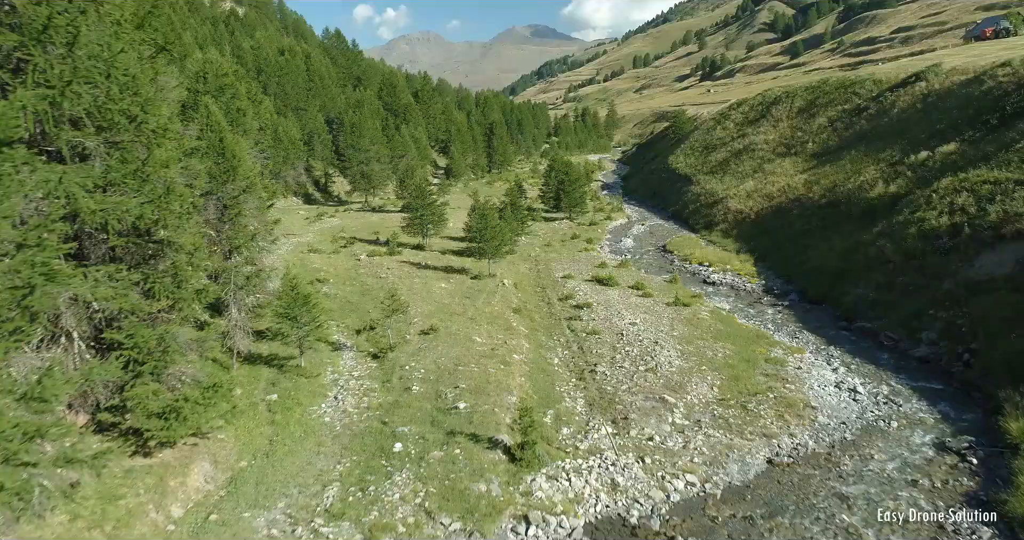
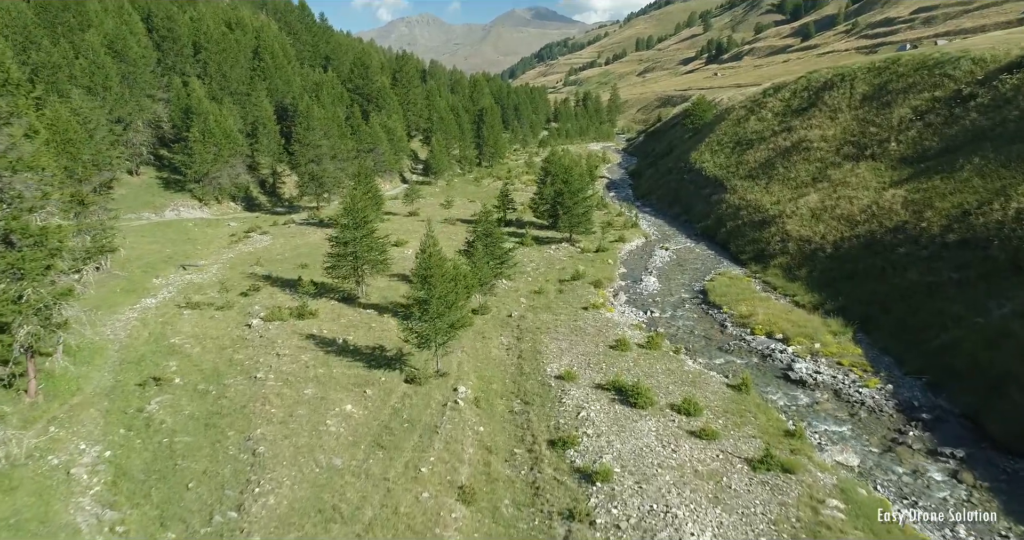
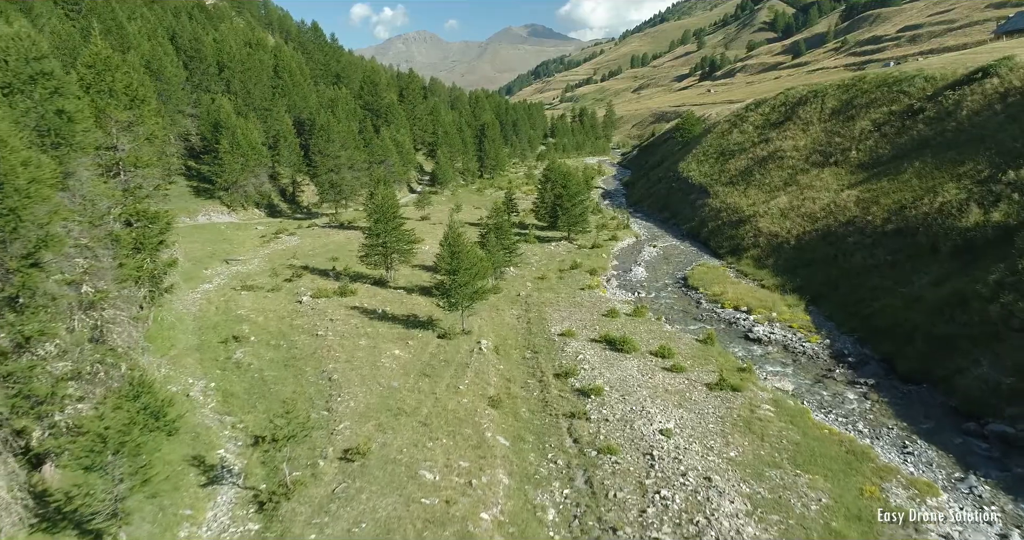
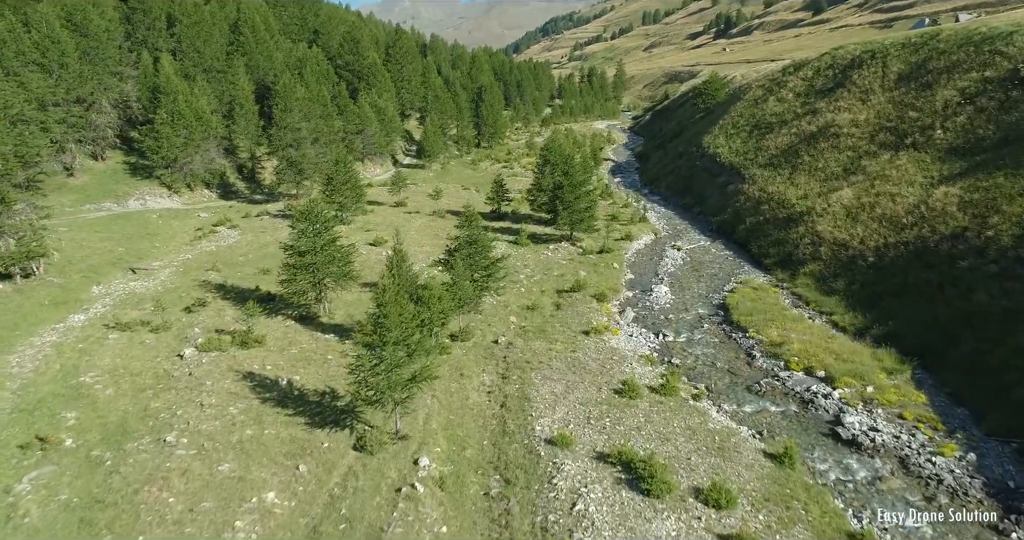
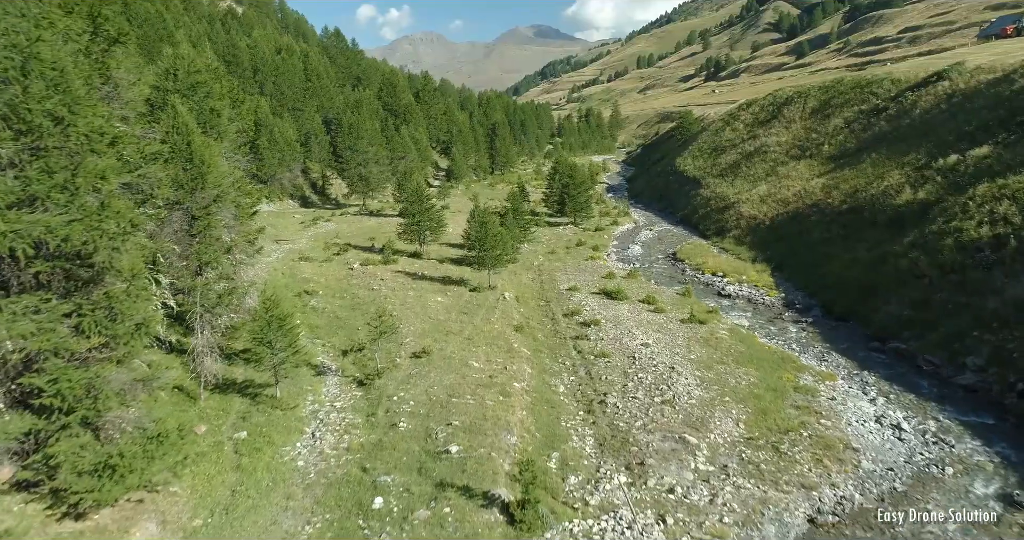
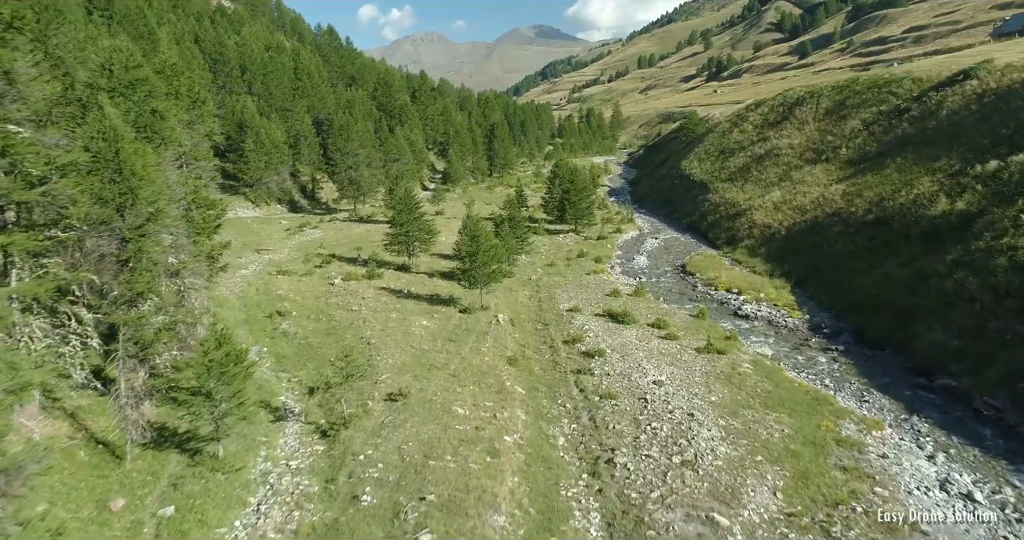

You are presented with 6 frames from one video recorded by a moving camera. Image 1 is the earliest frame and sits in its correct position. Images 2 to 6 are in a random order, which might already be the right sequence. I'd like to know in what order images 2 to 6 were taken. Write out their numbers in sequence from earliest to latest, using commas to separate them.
5, 6, 3, 2, 4
